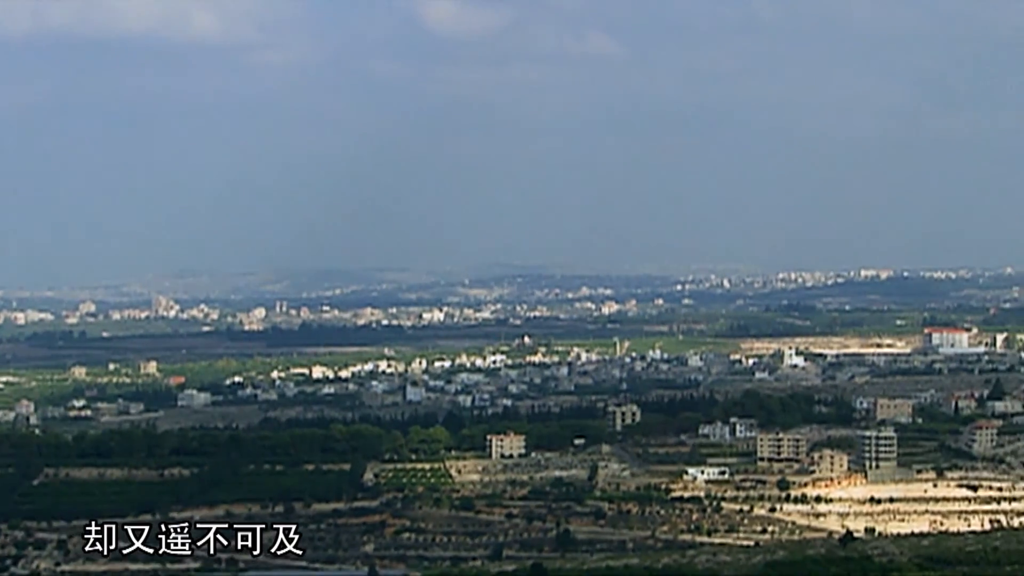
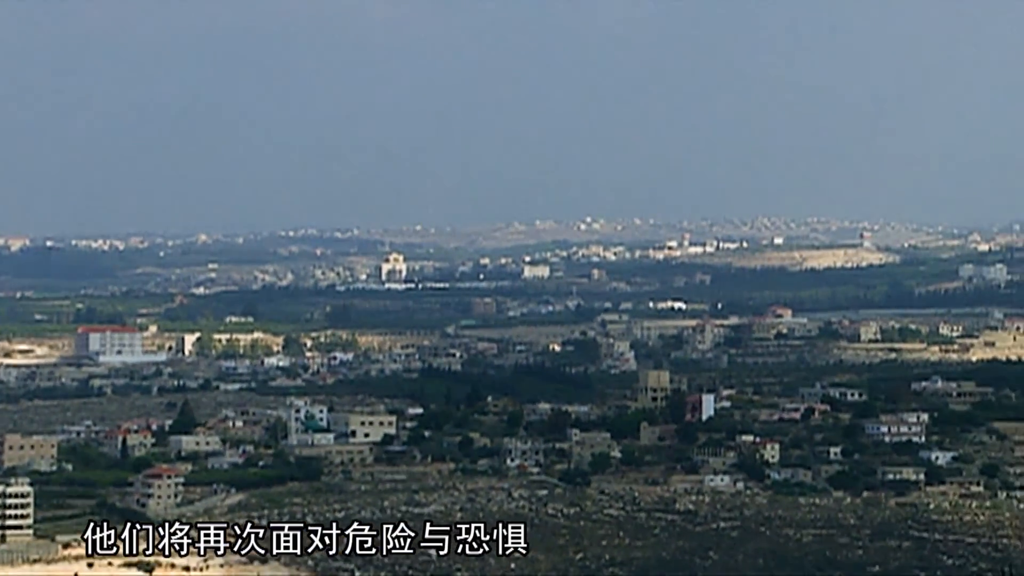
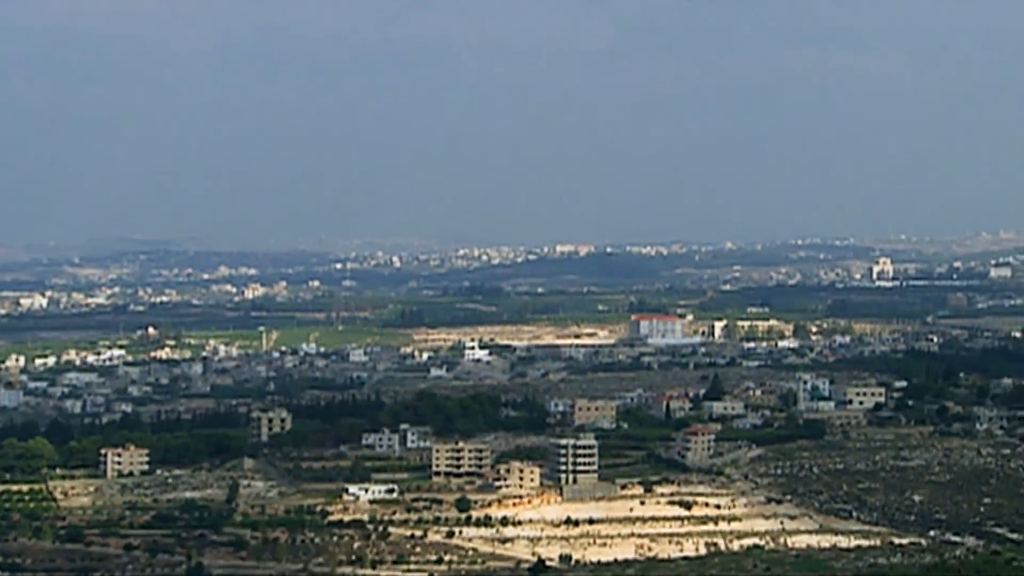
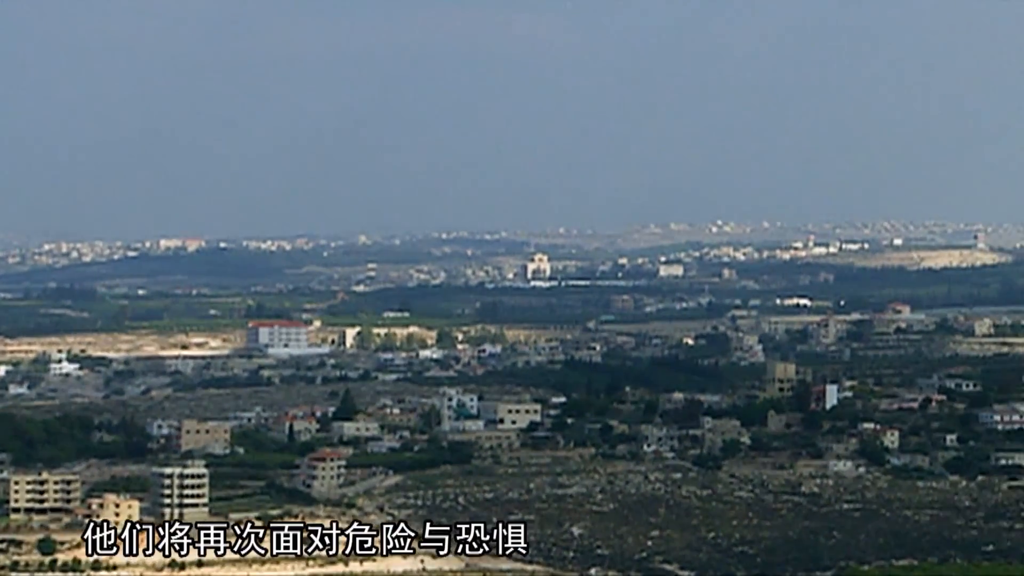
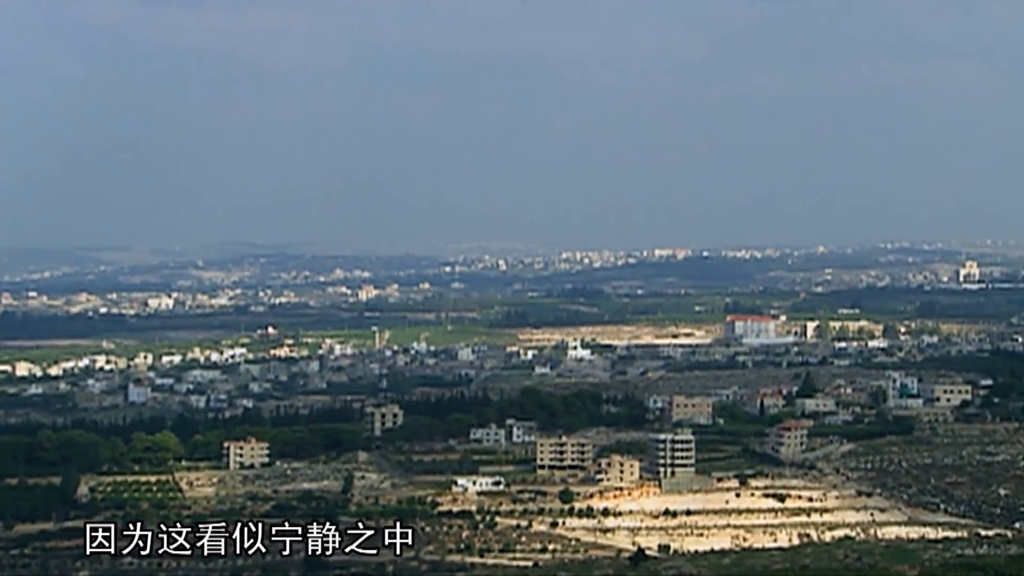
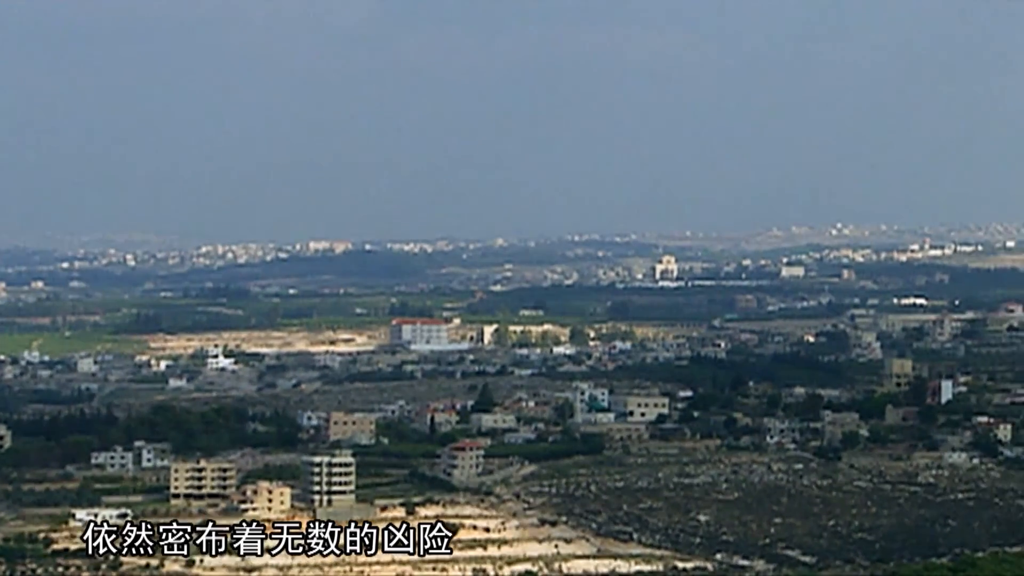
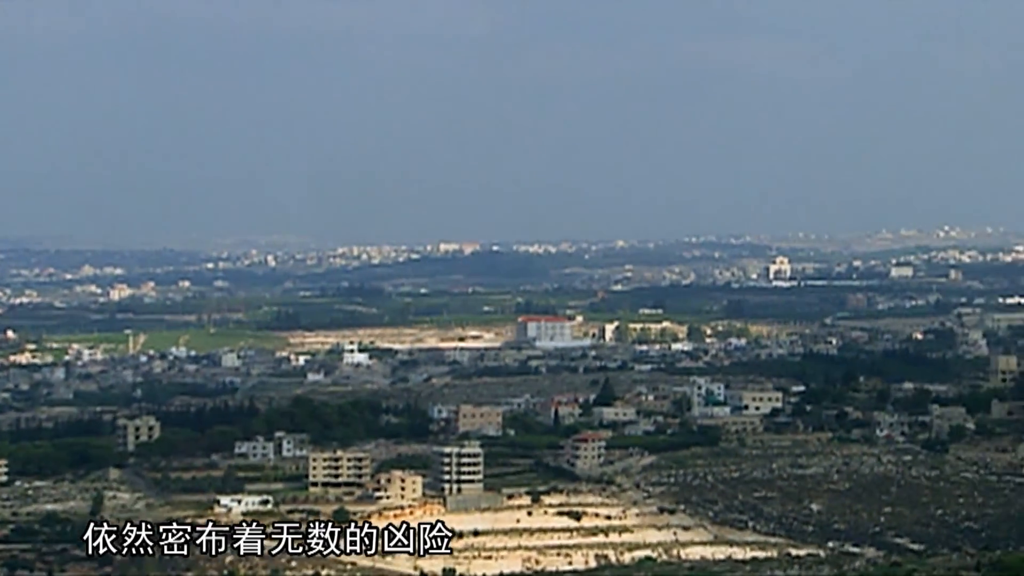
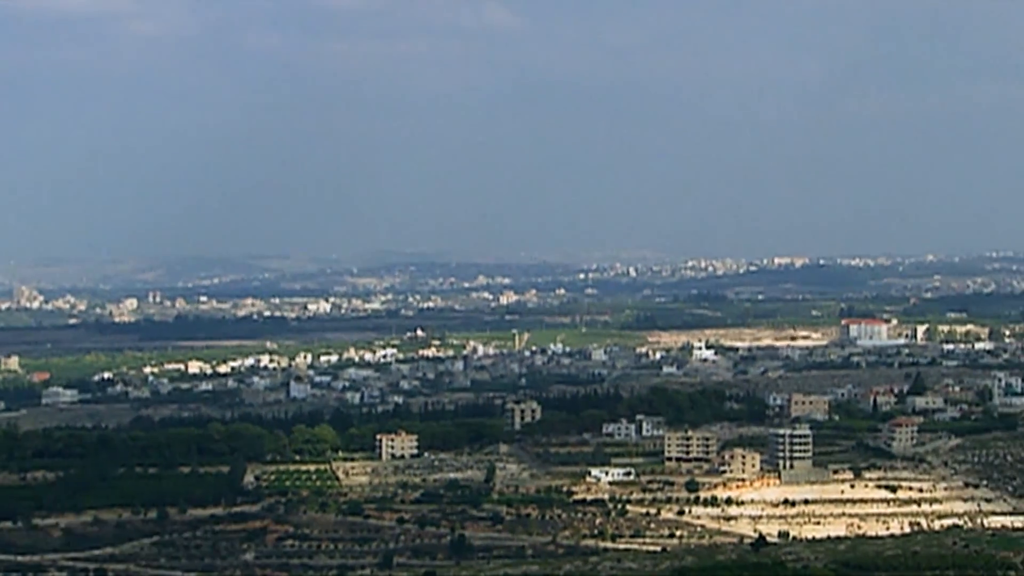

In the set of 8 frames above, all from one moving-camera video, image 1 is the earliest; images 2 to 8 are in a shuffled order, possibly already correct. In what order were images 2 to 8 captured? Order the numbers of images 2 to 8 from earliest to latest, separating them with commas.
8, 5, 3, 7, 6, 4, 2
